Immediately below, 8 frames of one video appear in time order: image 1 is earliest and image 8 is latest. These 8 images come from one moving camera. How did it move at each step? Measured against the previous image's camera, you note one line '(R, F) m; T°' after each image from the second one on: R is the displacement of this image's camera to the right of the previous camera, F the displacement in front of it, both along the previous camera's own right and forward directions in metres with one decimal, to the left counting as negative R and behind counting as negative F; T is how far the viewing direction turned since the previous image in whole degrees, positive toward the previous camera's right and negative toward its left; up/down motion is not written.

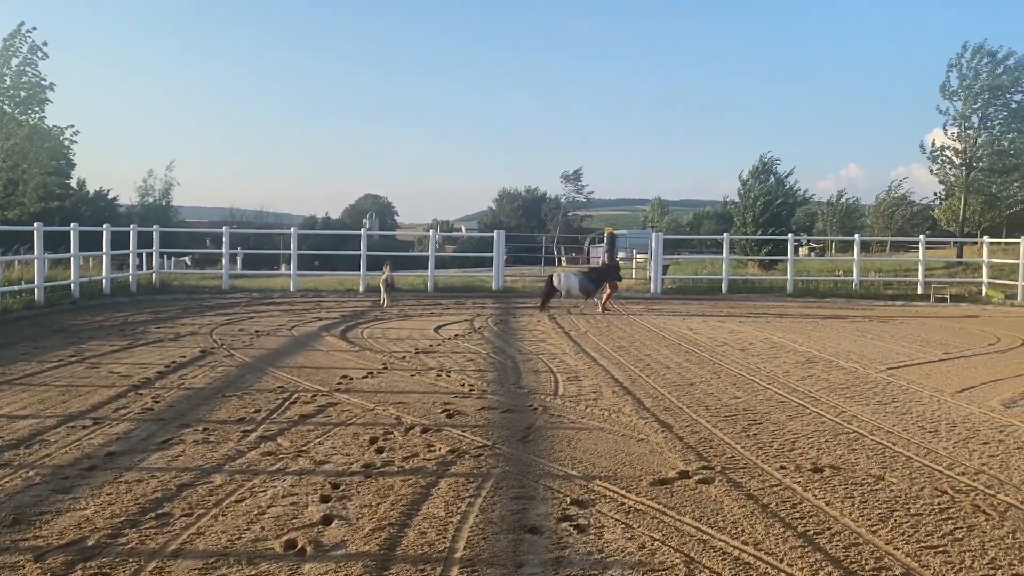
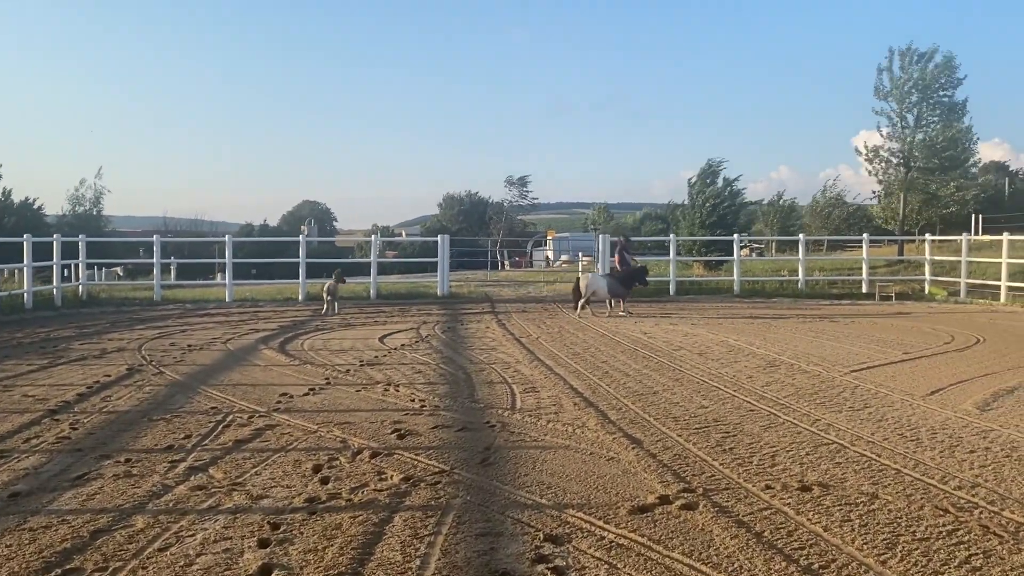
(-0.1, +0.5) m; +4°
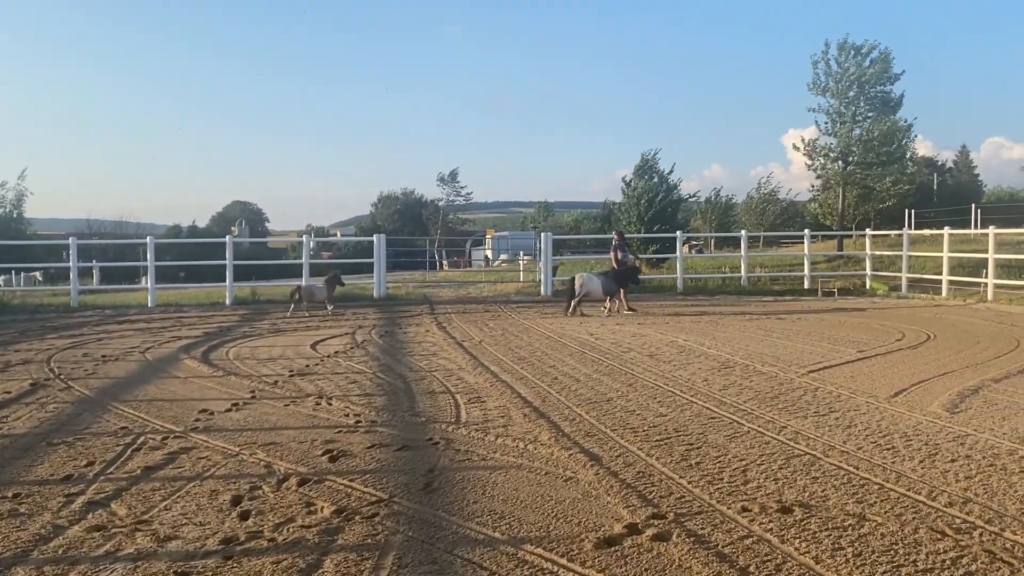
(0.0, +0.6) m; +4°
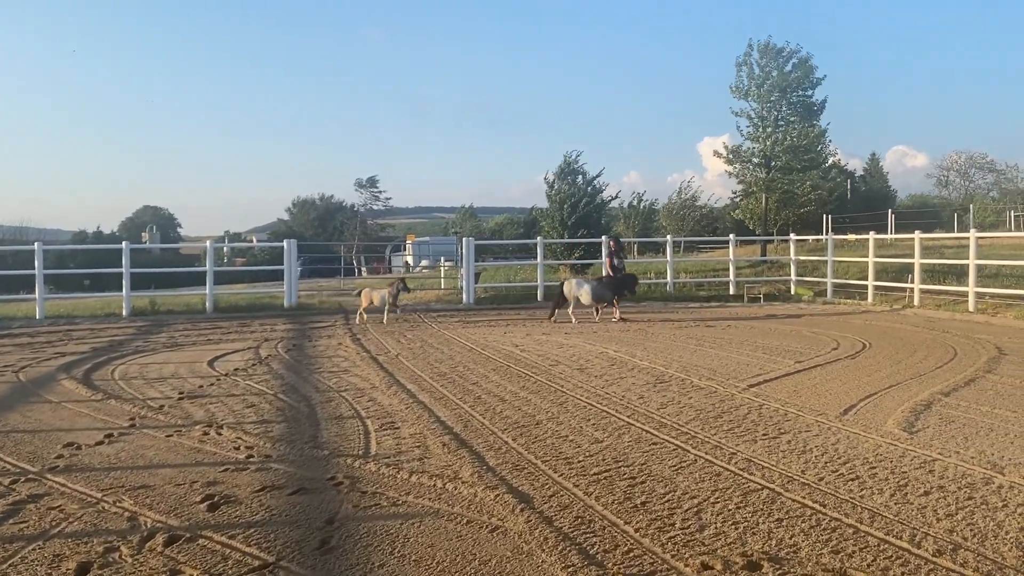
(0.0, +0.8) m; +5°
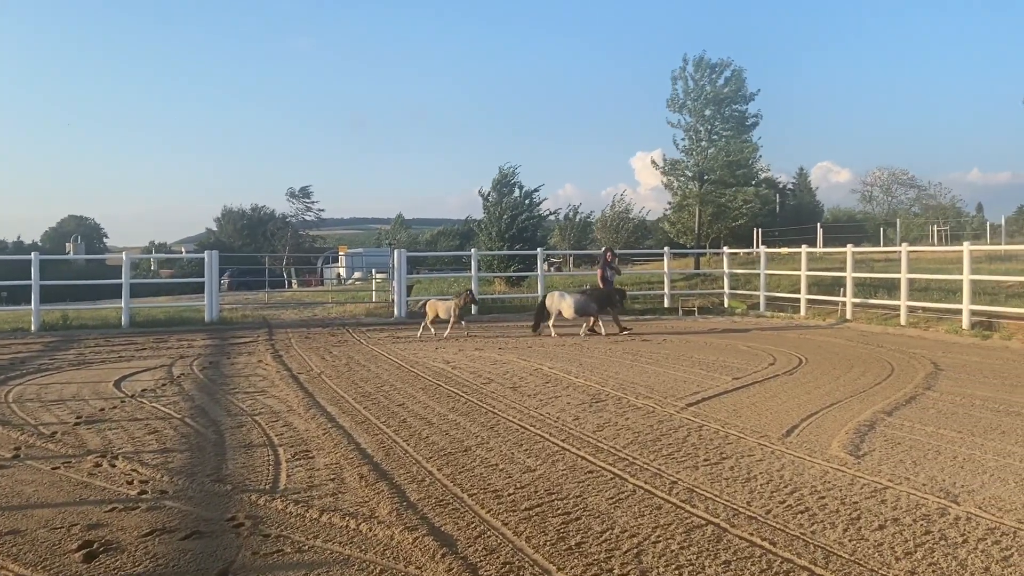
(+0.1, +0.5) m; +4°
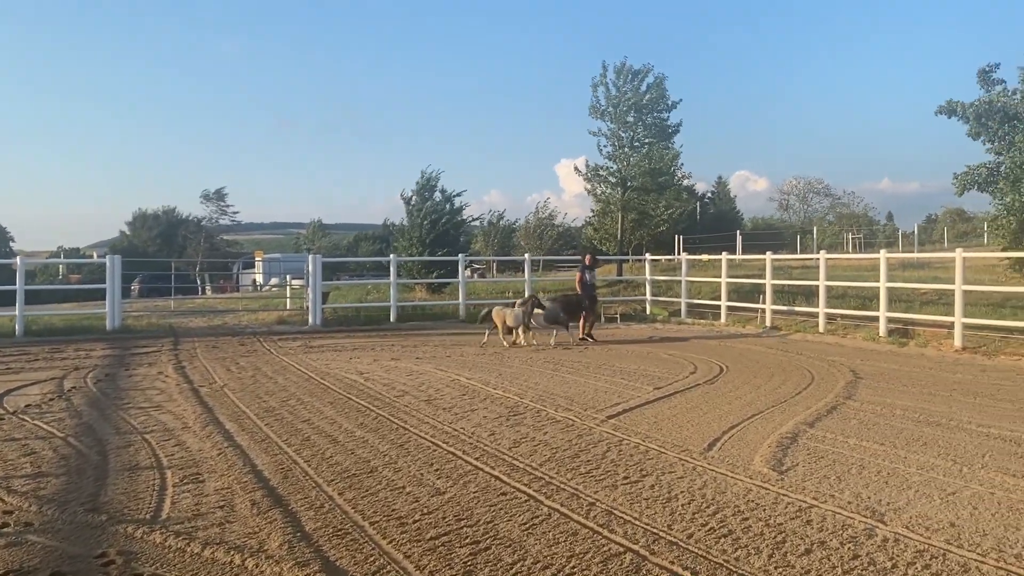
(+0.1, +0.4) m; +5°
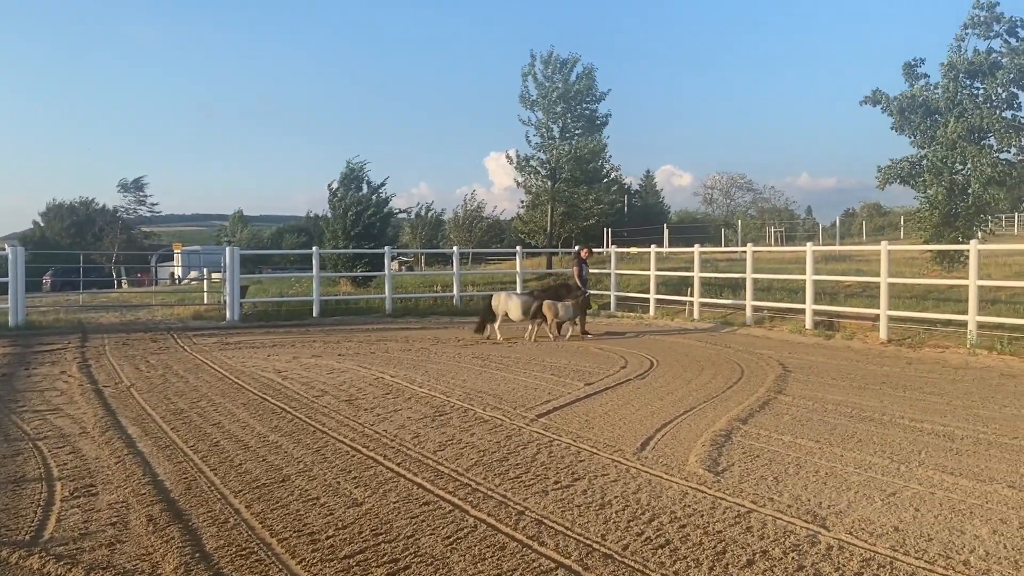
(0.0, +0.4) m; +4°
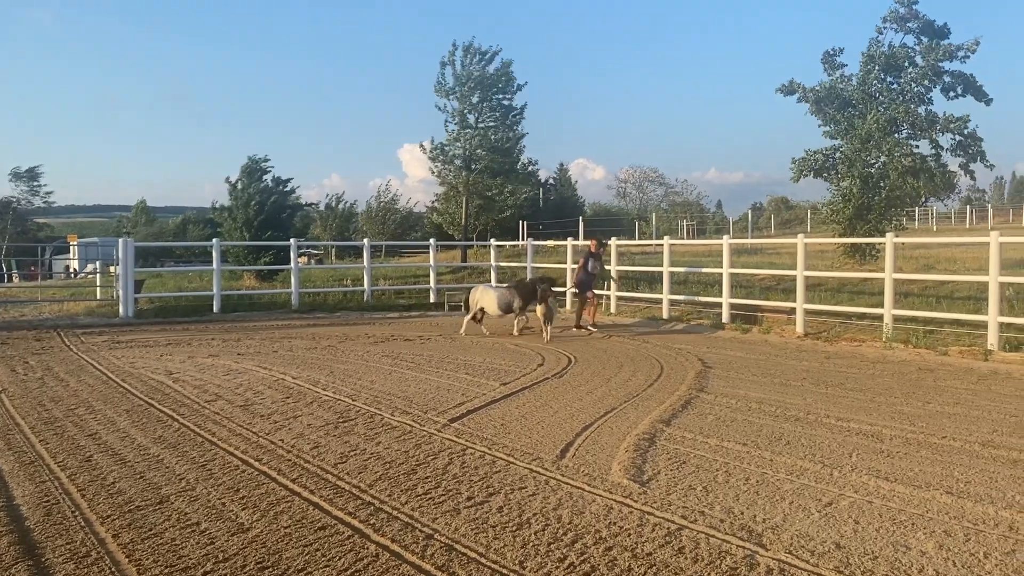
(0.0, +0.5) m; +5°
